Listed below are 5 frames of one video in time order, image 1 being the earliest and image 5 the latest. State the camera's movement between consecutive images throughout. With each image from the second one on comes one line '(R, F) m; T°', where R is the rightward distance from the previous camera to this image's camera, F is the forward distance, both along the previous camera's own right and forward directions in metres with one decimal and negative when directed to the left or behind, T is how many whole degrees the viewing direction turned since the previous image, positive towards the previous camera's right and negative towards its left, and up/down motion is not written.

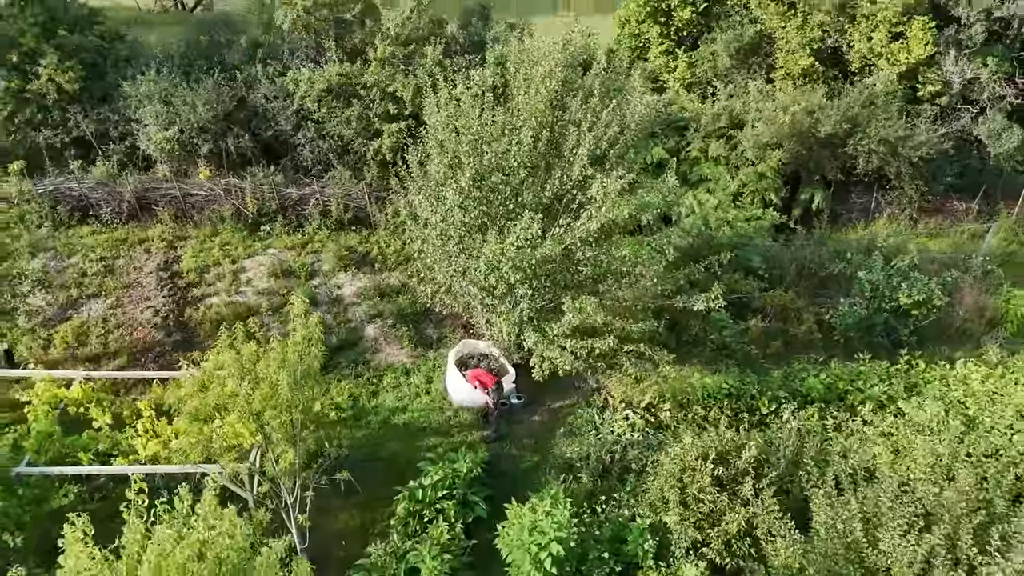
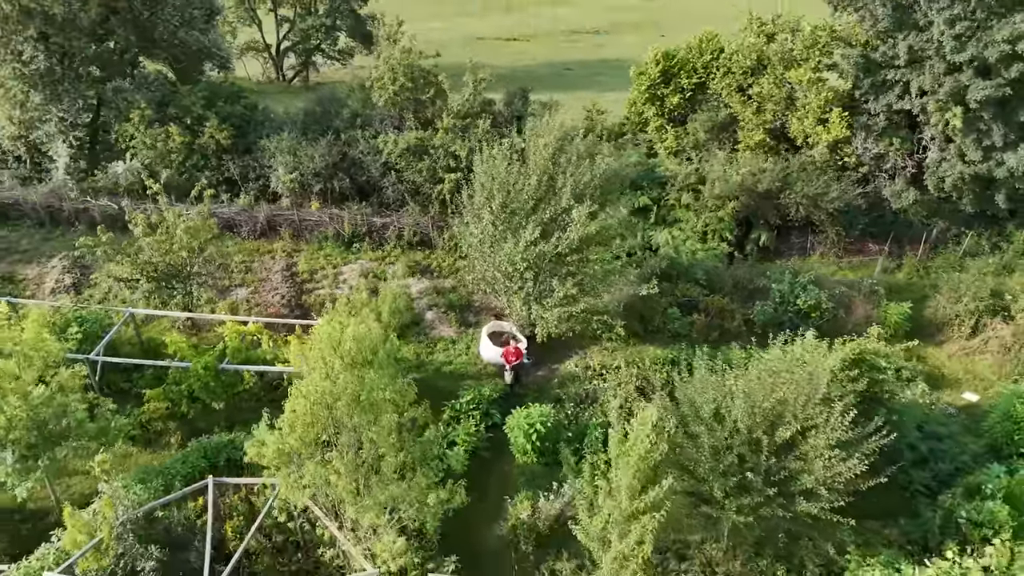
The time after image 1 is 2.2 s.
(+0.6, -4.3) m; -4°
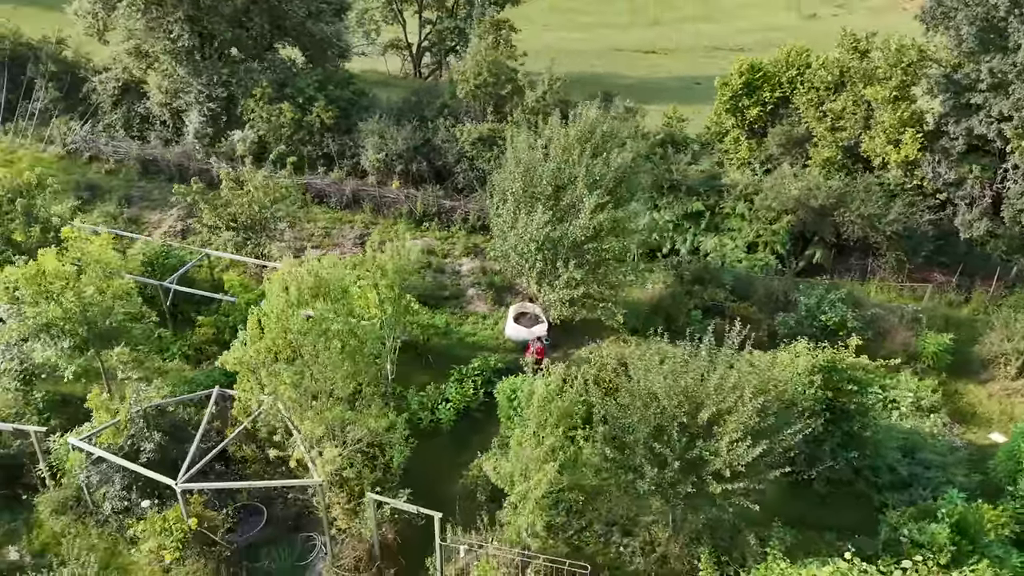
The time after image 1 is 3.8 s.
(+2.3, -0.6) m; -11°
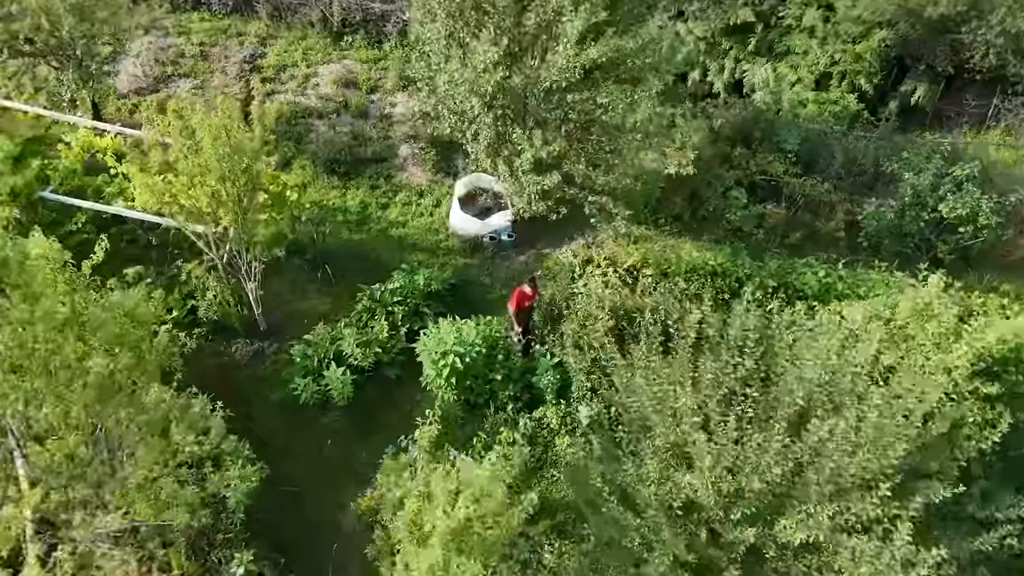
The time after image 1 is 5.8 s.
(+0.6, +4.9) m; 0°
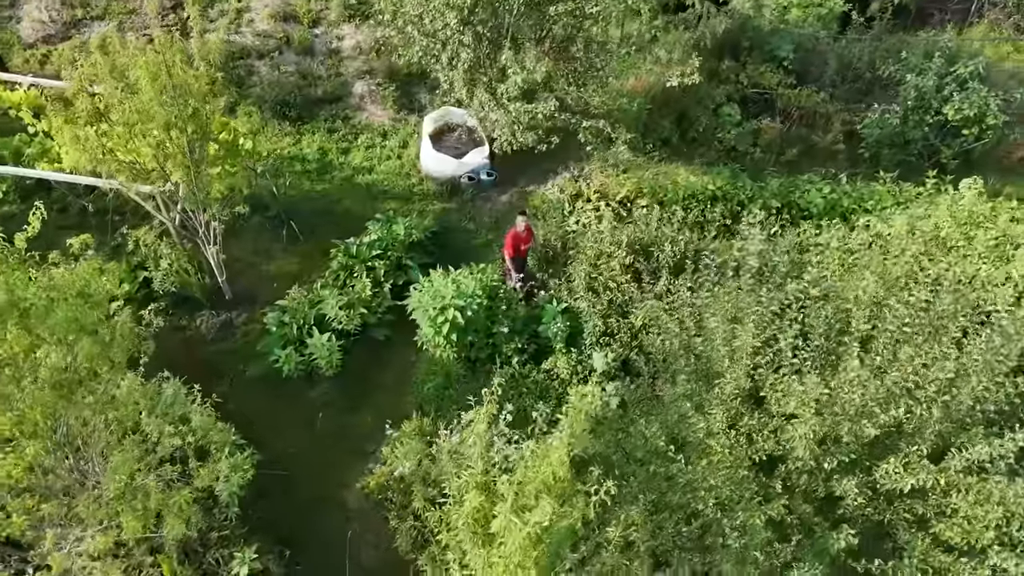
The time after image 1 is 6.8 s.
(-0.5, +0.7) m; +4°
